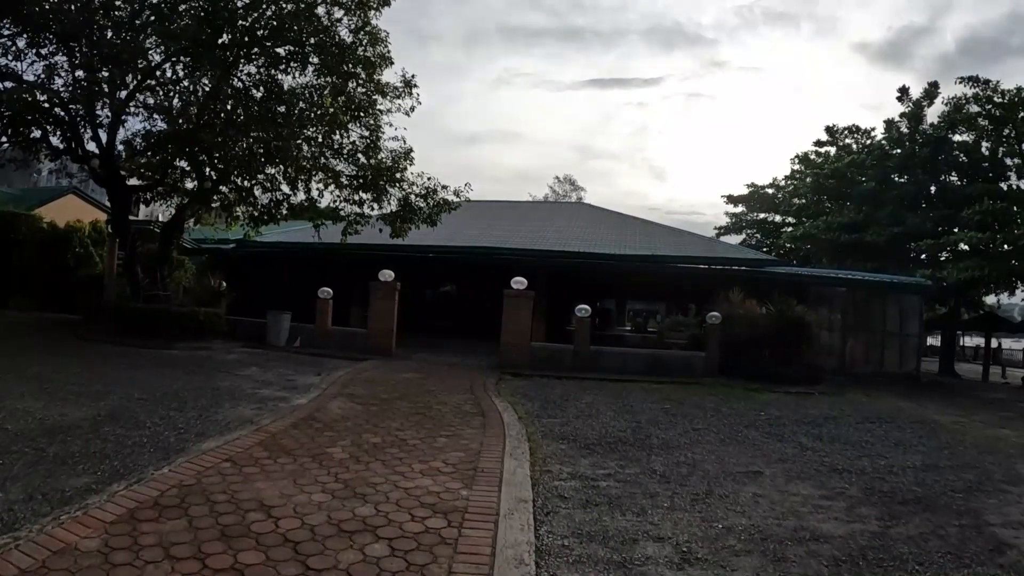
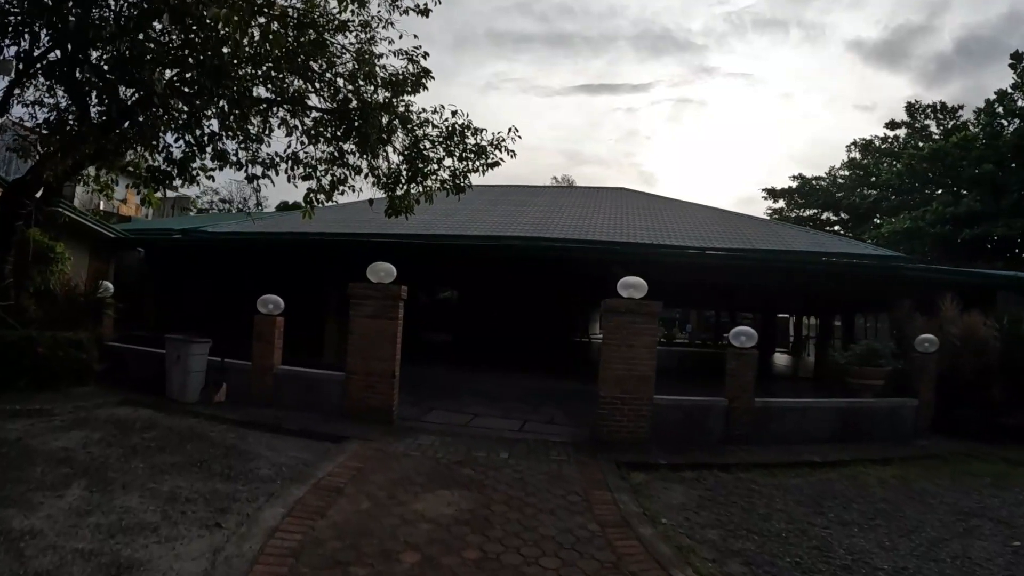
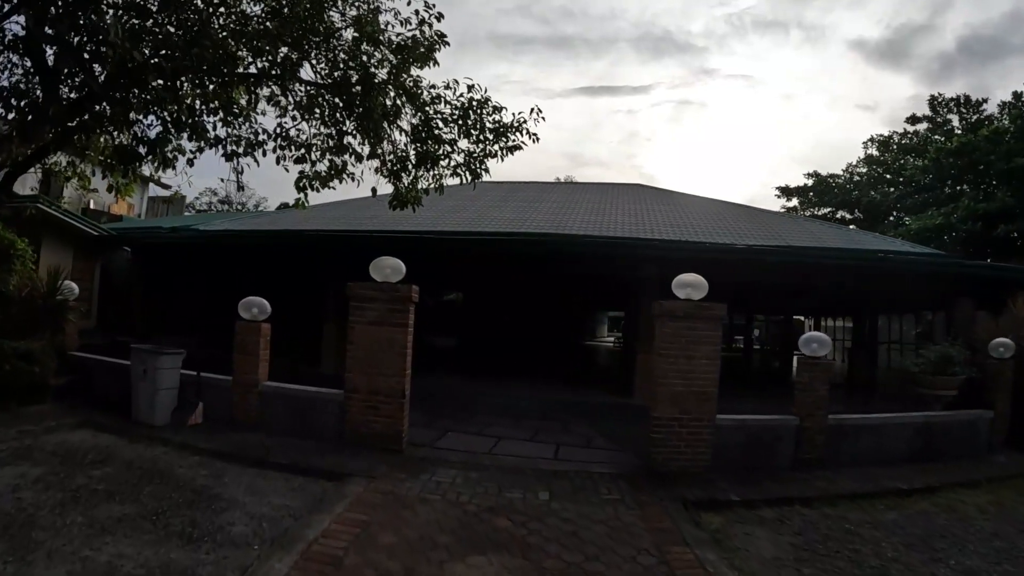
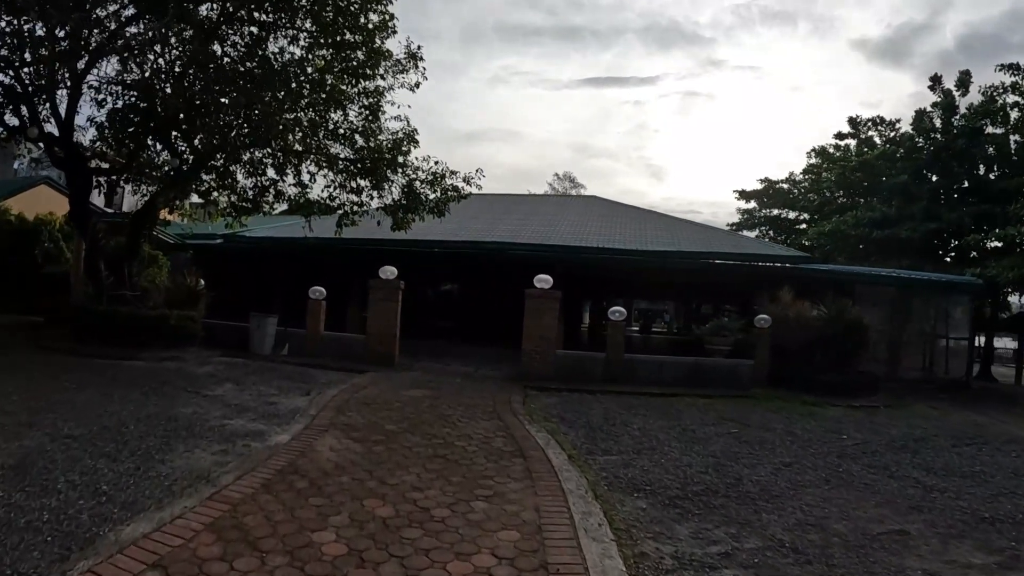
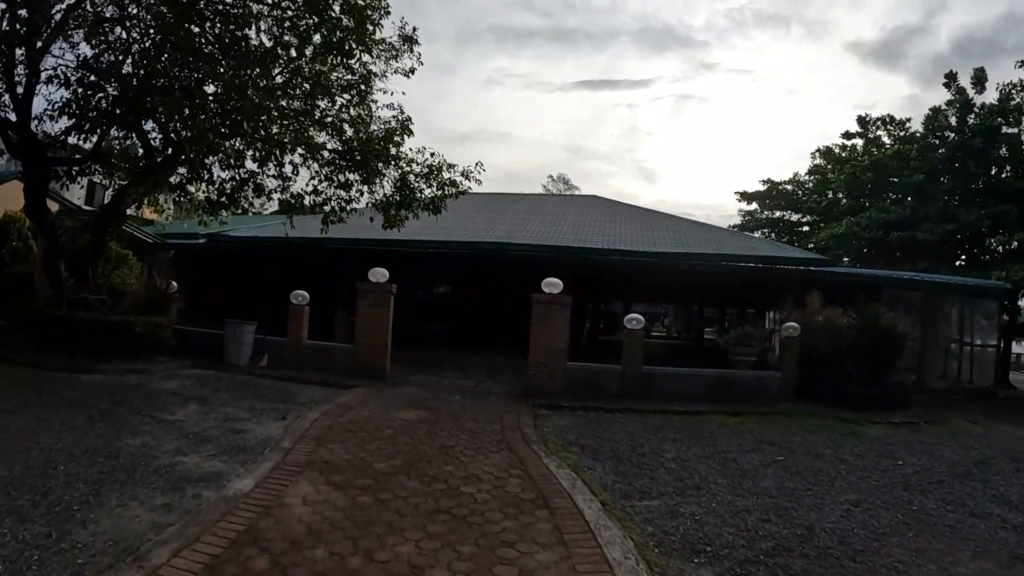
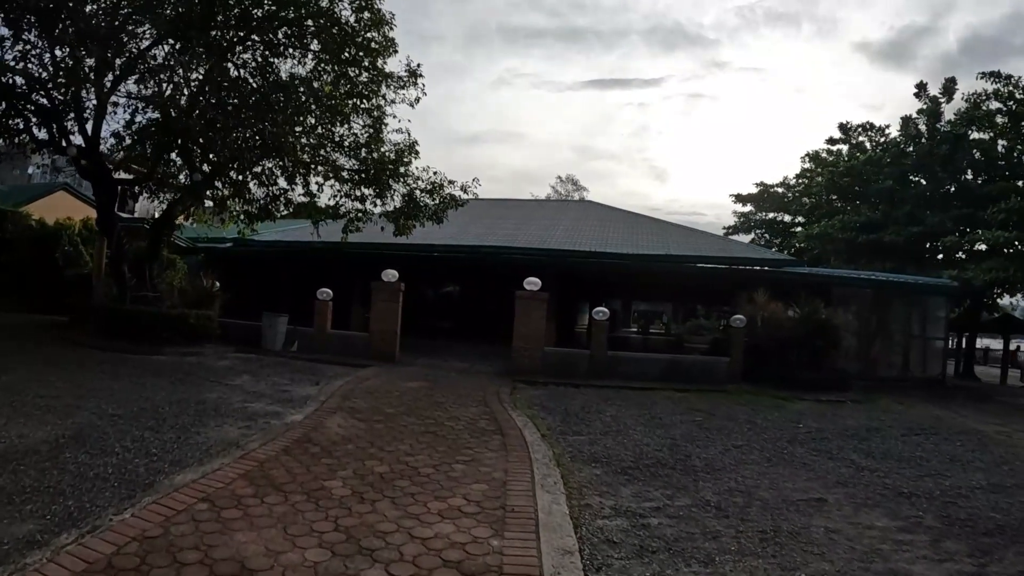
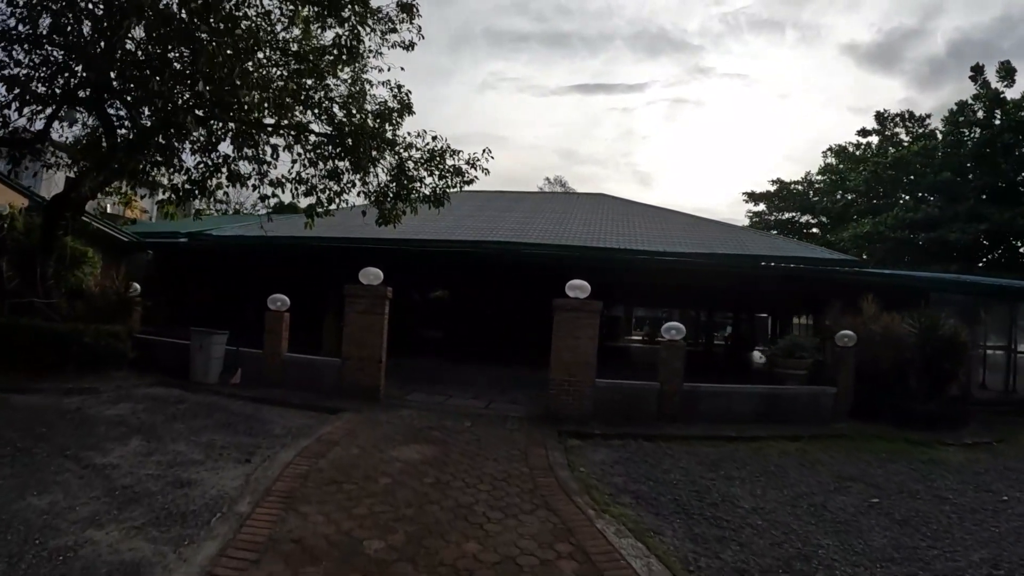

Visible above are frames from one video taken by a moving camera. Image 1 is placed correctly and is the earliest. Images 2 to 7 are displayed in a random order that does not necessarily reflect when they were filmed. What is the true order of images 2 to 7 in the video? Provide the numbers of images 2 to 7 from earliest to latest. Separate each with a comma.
6, 4, 5, 7, 2, 3
